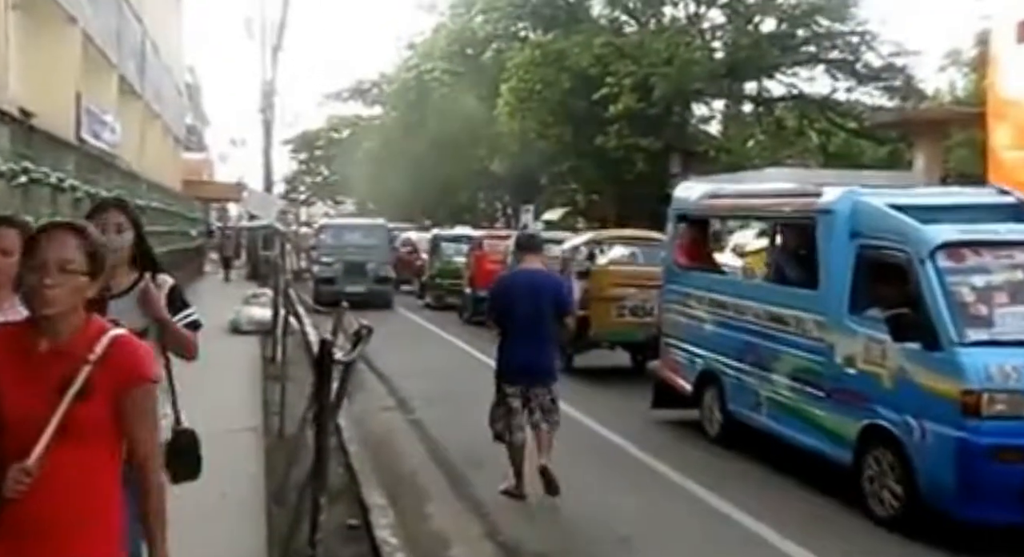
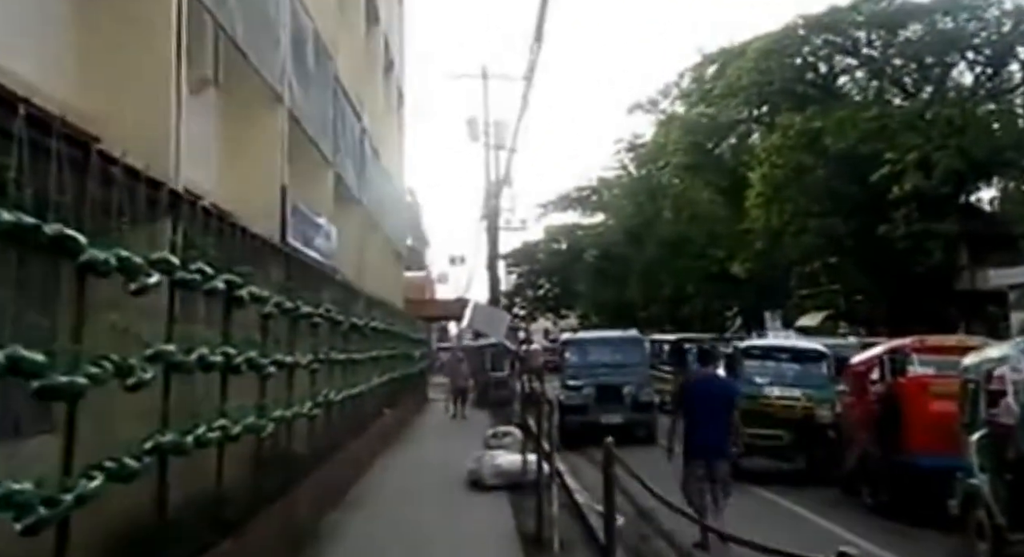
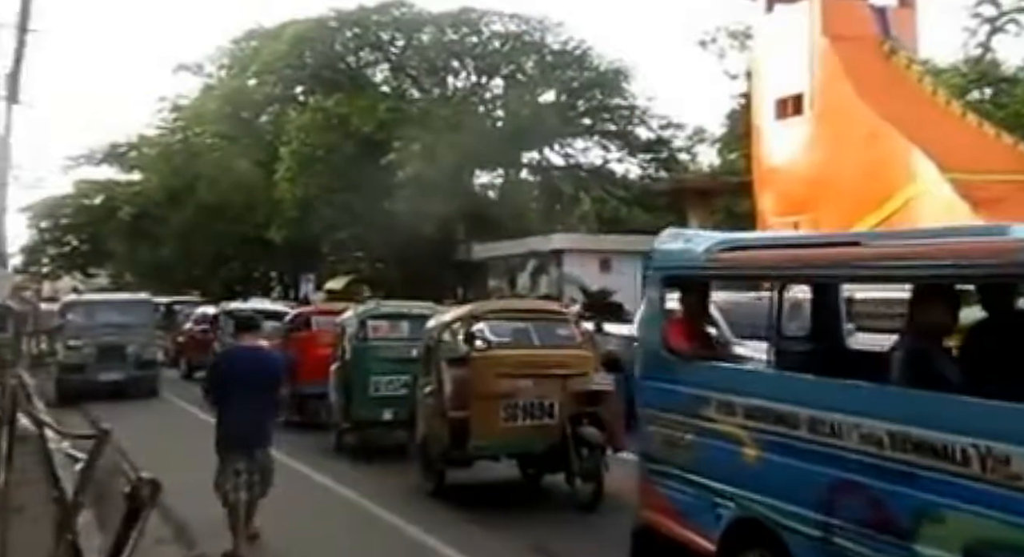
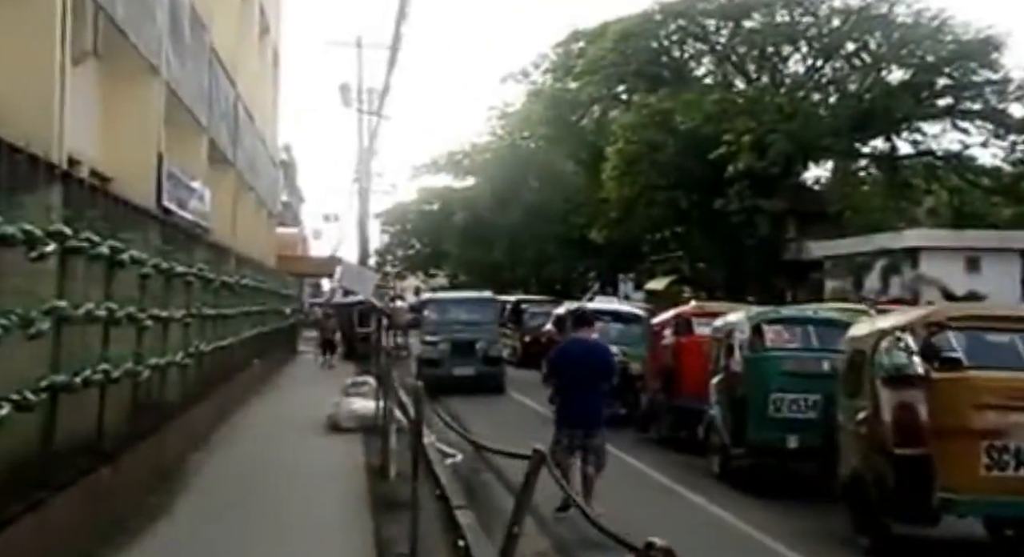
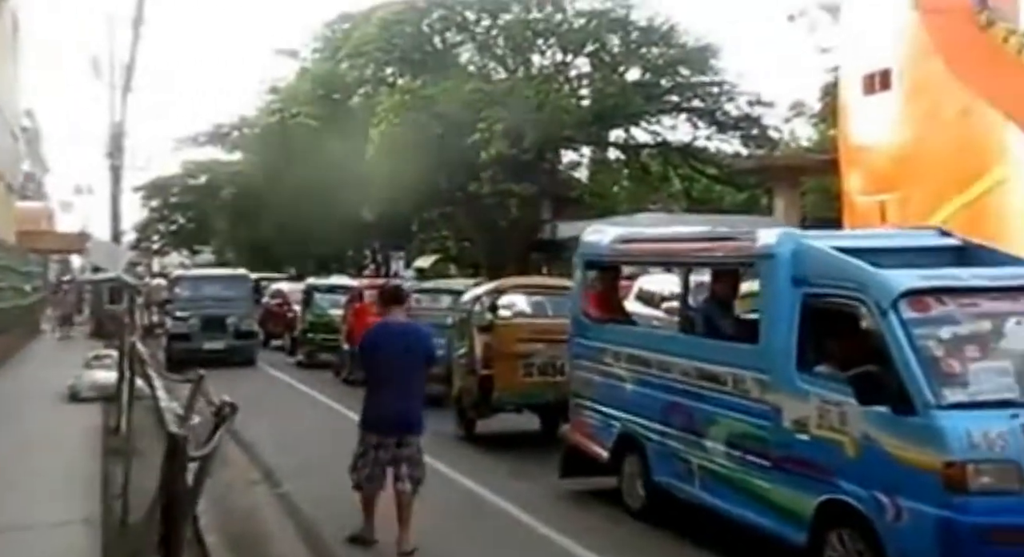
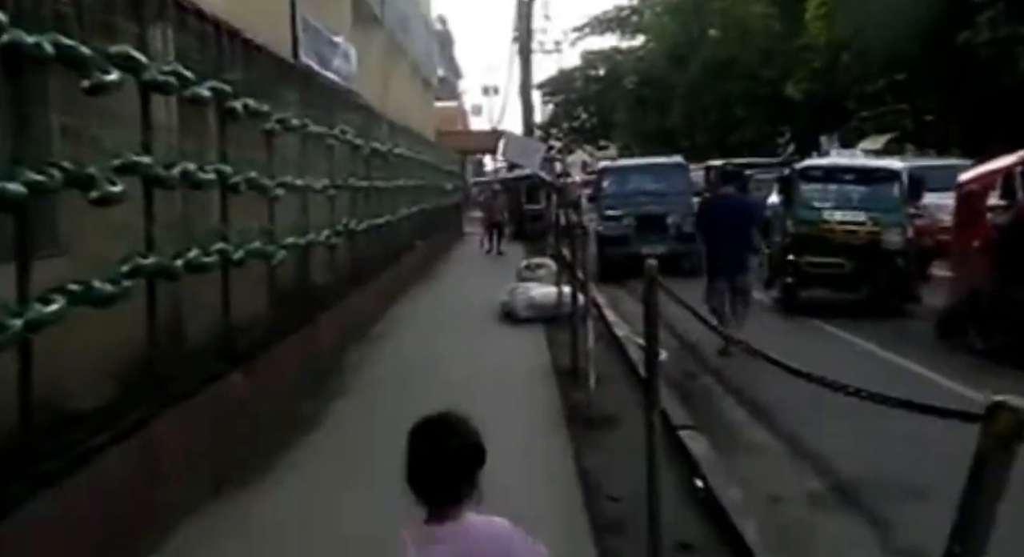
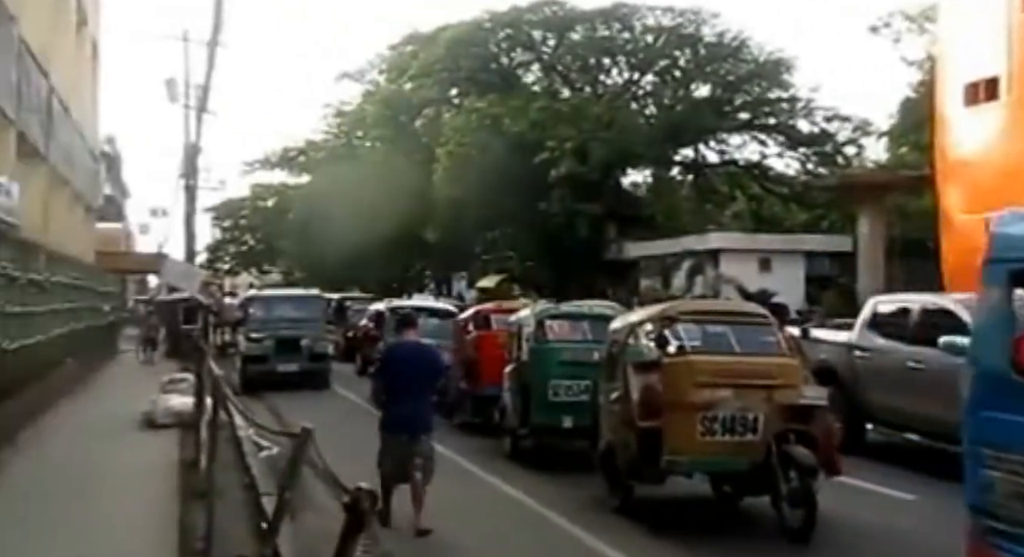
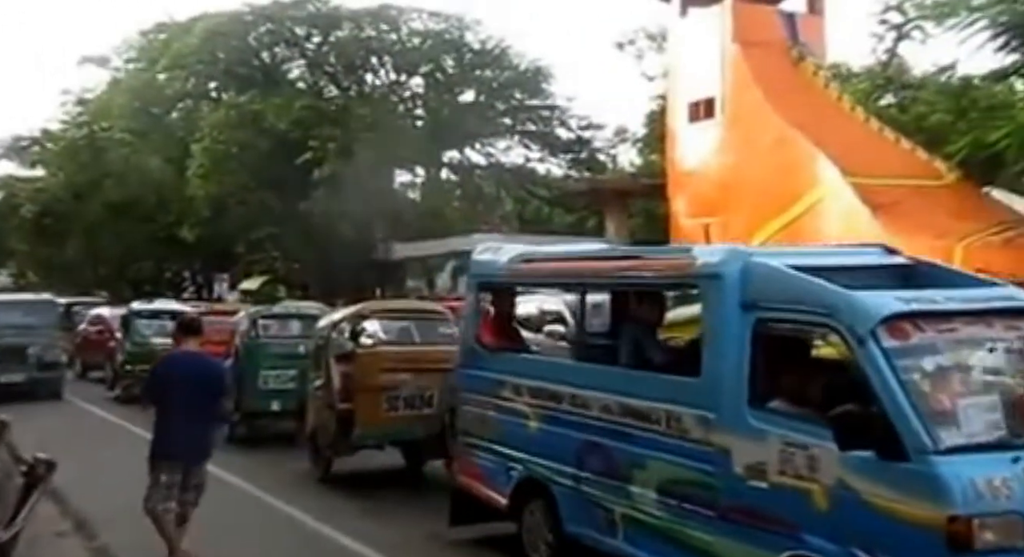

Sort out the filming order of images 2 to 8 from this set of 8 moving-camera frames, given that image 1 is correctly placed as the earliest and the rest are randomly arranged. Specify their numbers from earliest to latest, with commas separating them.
5, 8, 3, 7, 4, 2, 6
